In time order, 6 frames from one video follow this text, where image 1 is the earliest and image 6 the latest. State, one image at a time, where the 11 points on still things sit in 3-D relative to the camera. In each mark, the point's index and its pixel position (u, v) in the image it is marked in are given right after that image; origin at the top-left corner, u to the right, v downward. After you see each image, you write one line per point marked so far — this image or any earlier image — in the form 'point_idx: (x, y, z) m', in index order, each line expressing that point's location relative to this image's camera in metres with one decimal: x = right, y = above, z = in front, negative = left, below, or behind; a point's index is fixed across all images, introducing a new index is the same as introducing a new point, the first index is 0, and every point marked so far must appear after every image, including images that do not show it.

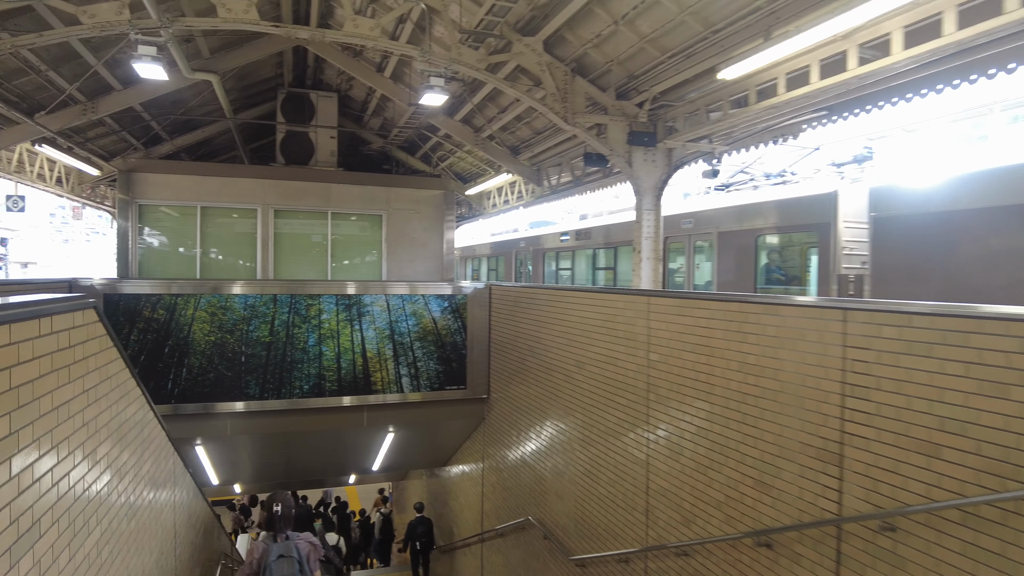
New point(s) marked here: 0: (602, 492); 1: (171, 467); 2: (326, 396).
0: (+0.6, -1.4, +4.5) m
1: (-1.8, -0.9, +3.4) m
2: (-1.8, -1.1, +6.6) m
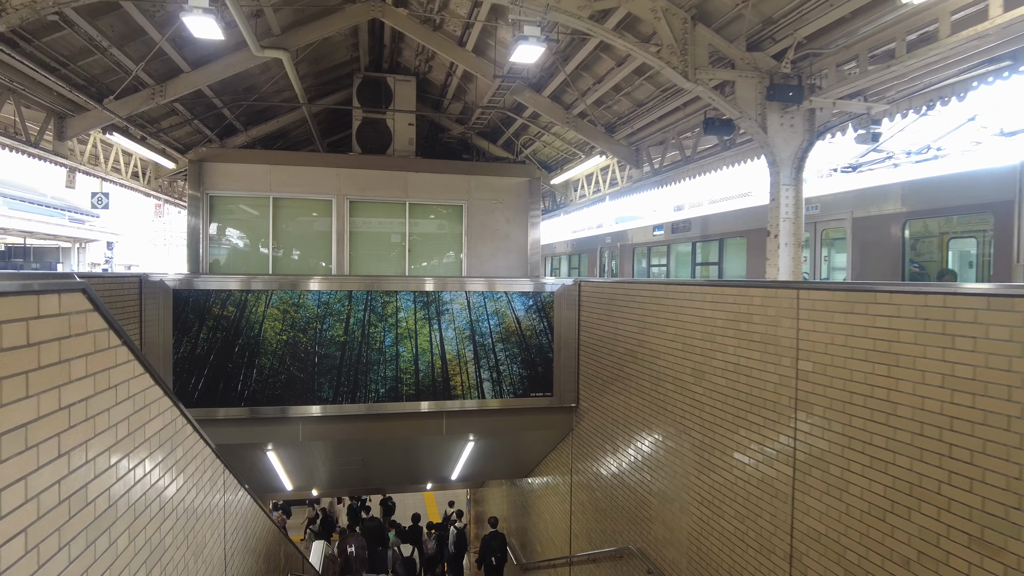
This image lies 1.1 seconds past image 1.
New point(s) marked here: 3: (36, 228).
0: (+1.2, -1.3, +3.7) m
1: (-1.3, -0.8, +2.9) m
2: (-1.0, -1.0, +6.1) m
3: (-8.3, +1.0, +11.5) m
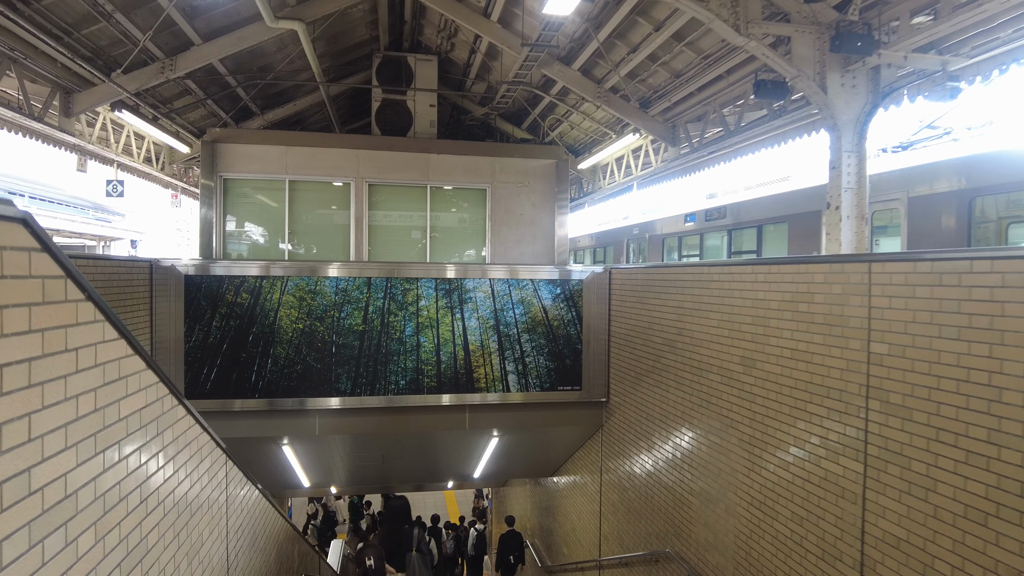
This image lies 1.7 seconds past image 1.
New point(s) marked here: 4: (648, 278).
0: (+1.4, -1.2, +3.4) m
1: (-1.1, -0.7, +2.6) m
2: (-0.8, -0.9, +5.8) m
3: (-7.9, +1.1, +11.4) m
4: (+1.1, +0.1, +5.2) m
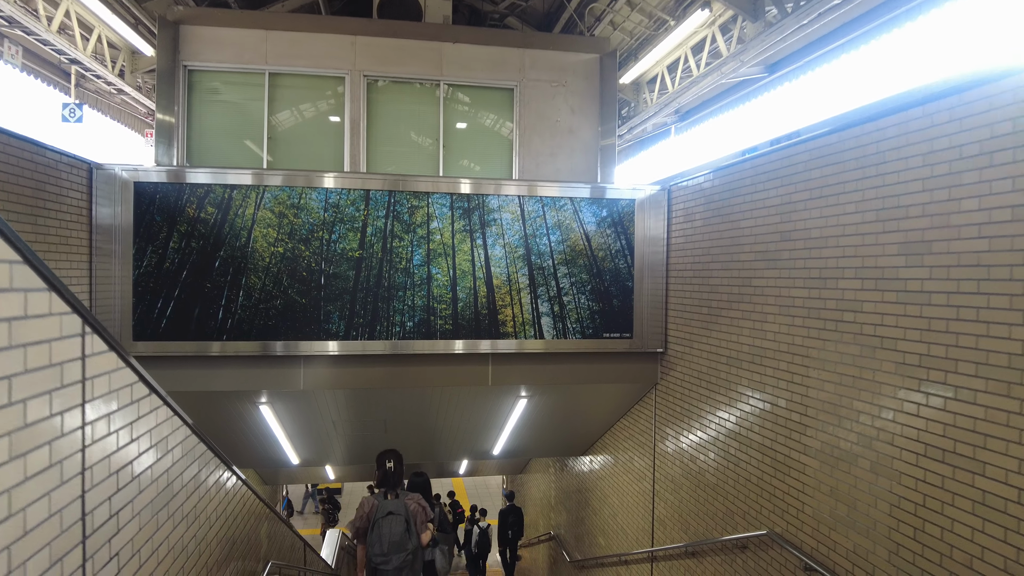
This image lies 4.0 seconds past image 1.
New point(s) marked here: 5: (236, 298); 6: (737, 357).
0: (+1.6, -0.7, +2.2) m
1: (-0.9, -0.2, +1.4) m
2: (-0.5, -0.3, +4.6) m
3: (-7.6, +1.7, +10.3) m
4: (+1.3, +0.6, +4.0) m
5: (-1.8, -0.1, +4.3) m
6: (+1.3, -0.4, +3.9) m
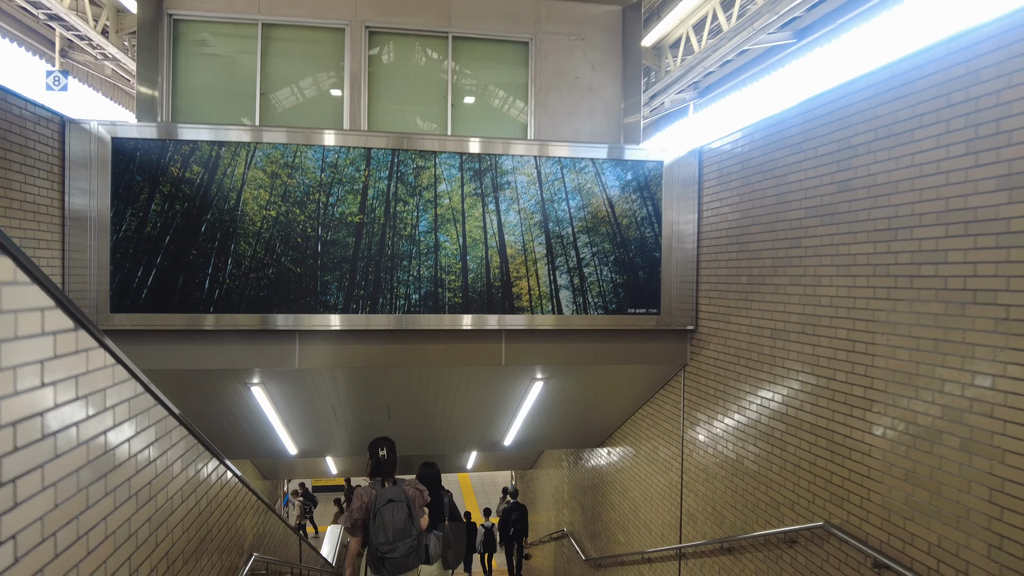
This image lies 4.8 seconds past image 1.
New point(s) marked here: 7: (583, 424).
0: (+1.7, -0.5, +1.7) m
1: (-0.9, 0.0, +1.0) m
2: (-0.4, -0.2, +4.2) m
3: (-7.4, +1.9, +10.0) m
4: (+1.4, +0.8, +3.6) m
5: (-1.7, +0.1, +3.9) m
6: (+1.4, -0.2, +3.4) m
7: (+0.6, -1.2, +5.9) m
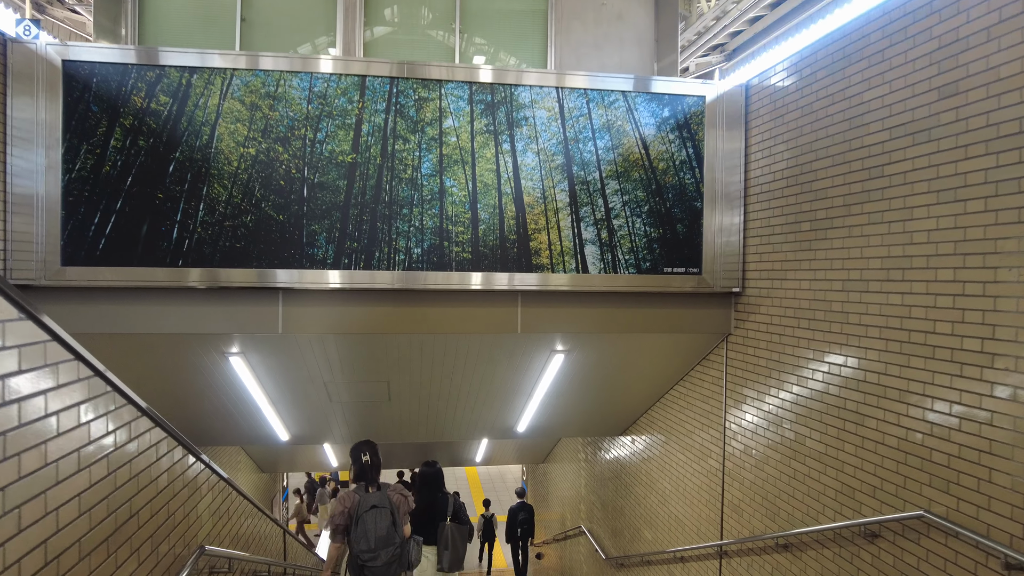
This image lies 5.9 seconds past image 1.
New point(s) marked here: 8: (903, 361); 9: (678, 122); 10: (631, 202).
0: (+1.7, -0.2, +1.1) m
1: (-0.8, +0.3, +0.5) m
2: (-0.3, +0.1, +3.6) m
3: (-7.2, +2.1, +9.5) m
4: (+1.5, +1.1, +3.0) m
5: (-1.6, +0.4, +3.4) m
6: (+1.5, +0.1, +2.8) m
7: (+0.7, -1.0, +5.3) m
8: (+1.5, -0.3, +2.6) m
9: (+0.9, +0.9, +3.8) m
10: (+0.7, +0.5, +3.8) m
